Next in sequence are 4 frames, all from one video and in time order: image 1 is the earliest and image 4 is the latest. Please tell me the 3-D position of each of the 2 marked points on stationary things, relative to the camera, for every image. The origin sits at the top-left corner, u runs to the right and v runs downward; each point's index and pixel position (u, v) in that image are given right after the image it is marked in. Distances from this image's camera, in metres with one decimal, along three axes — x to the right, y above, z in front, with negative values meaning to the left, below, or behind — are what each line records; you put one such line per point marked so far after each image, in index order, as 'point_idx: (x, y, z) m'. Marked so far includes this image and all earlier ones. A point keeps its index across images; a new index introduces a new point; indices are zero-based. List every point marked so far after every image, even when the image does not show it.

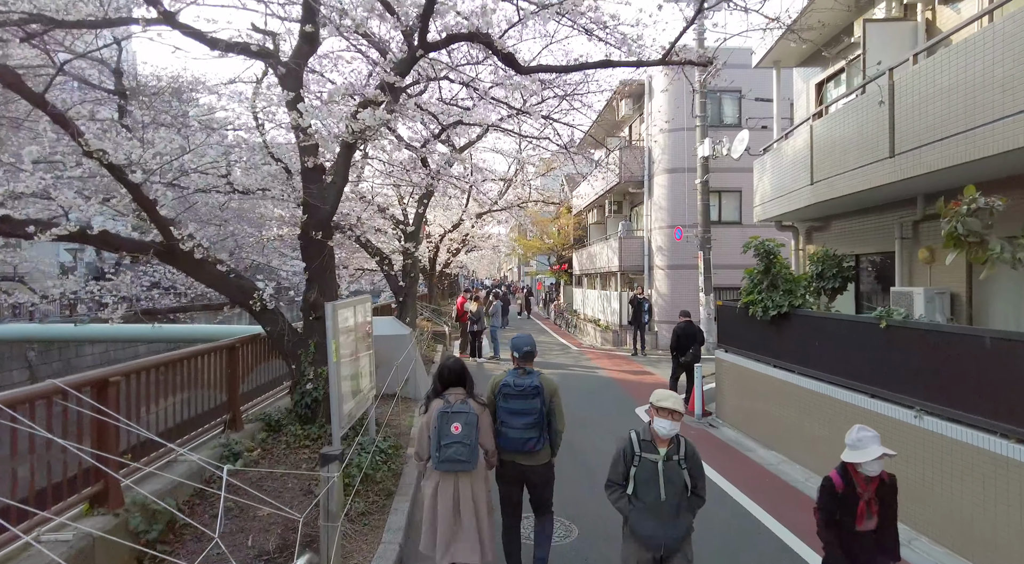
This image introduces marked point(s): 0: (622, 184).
0: (+3.0, +2.7, +18.2) m
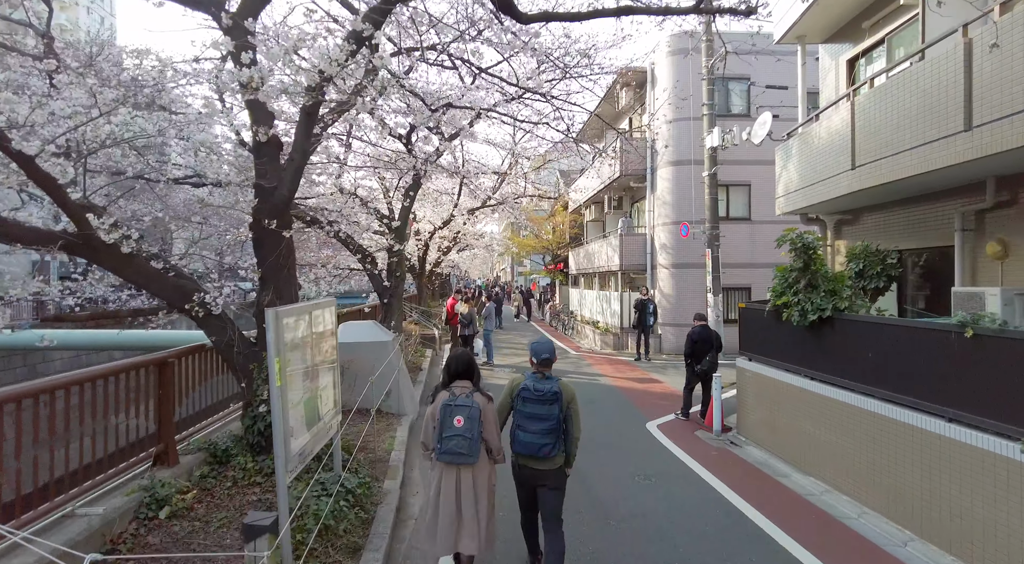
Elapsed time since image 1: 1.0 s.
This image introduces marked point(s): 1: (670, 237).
0: (+2.9, +2.7, +17.2) m
1: (+3.7, +1.1, +15.8) m
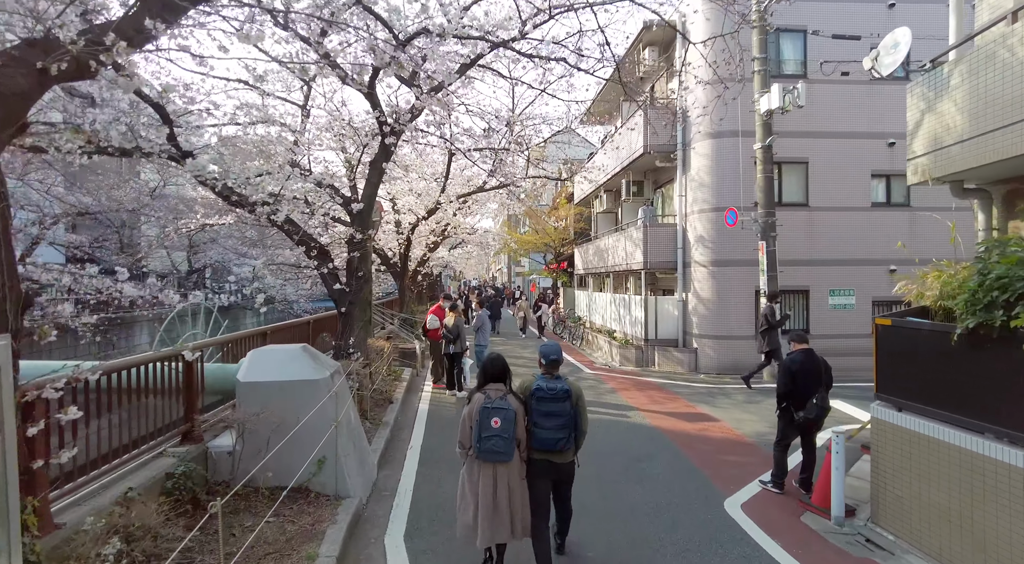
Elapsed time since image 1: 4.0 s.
0: (+2.9, +2.7, +14.1) m
1: (+3.7, +1.1, +12.7) m
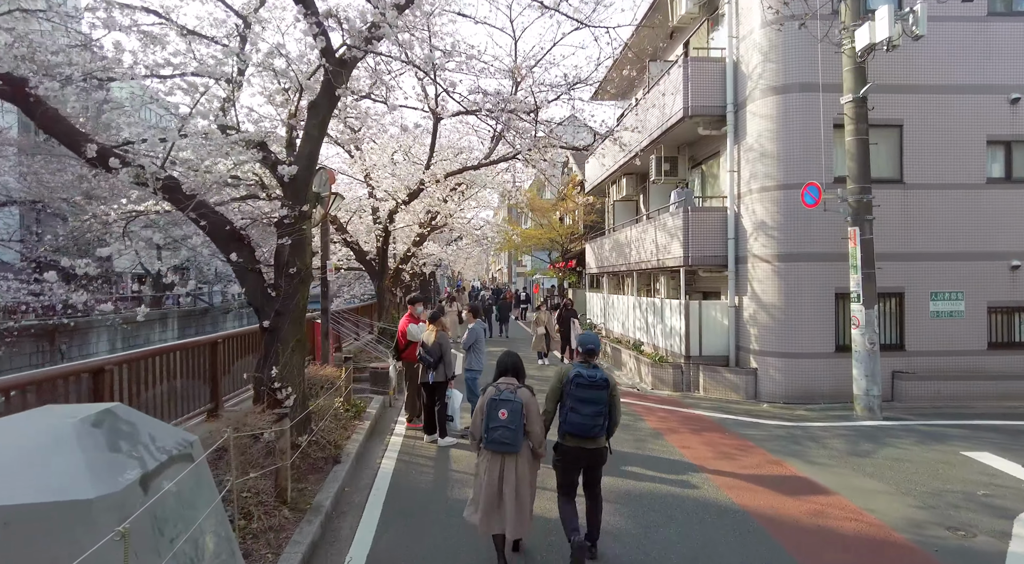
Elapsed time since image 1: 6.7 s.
0: (+2.9, +2.7, +11.1) m
1: (+3.8, +1.1, +9.7) m
